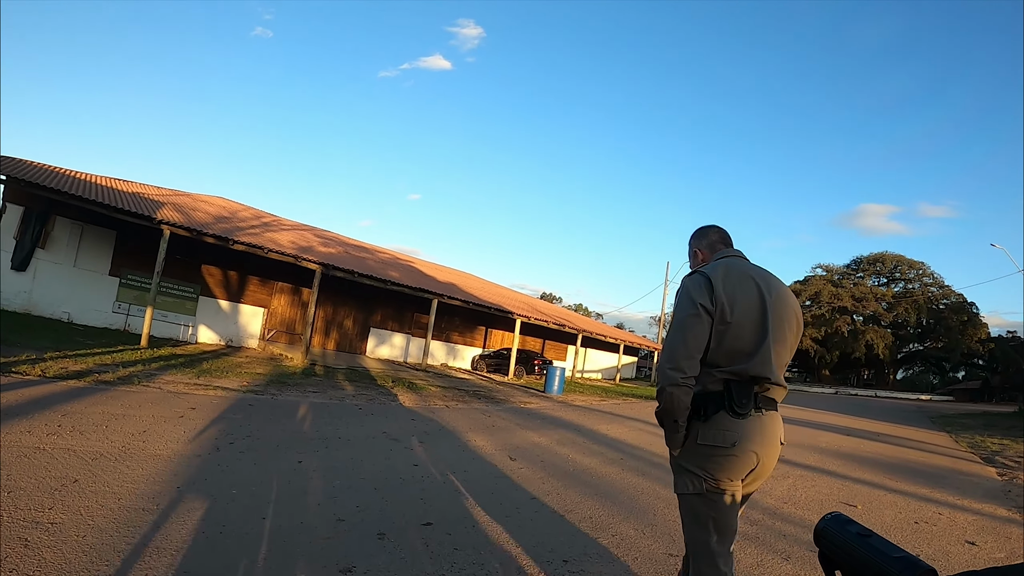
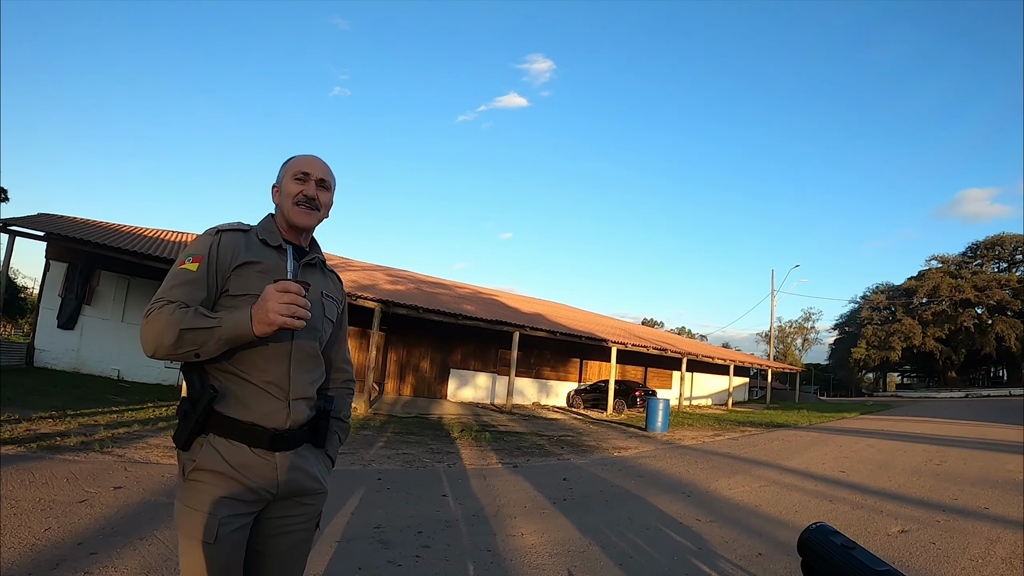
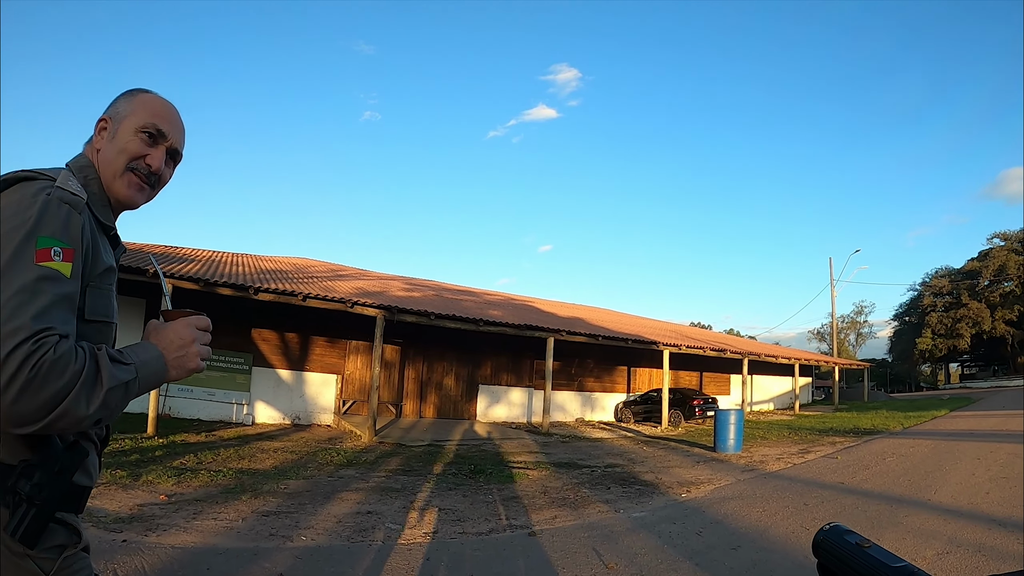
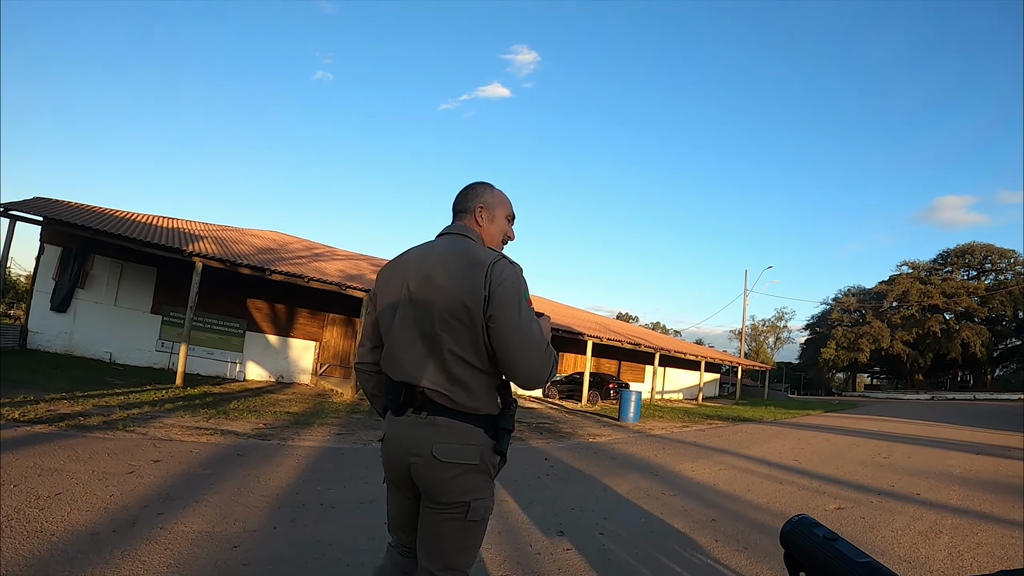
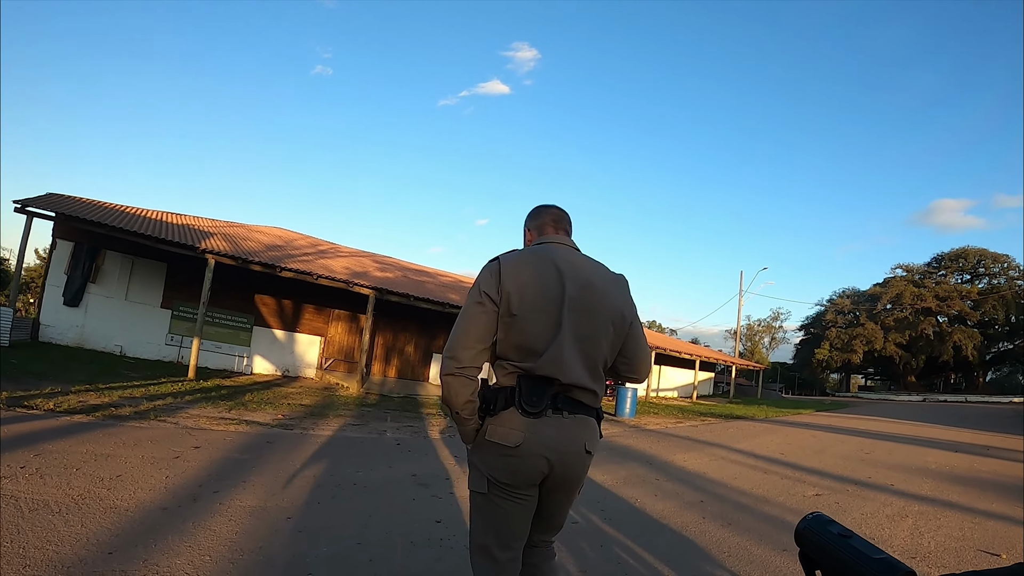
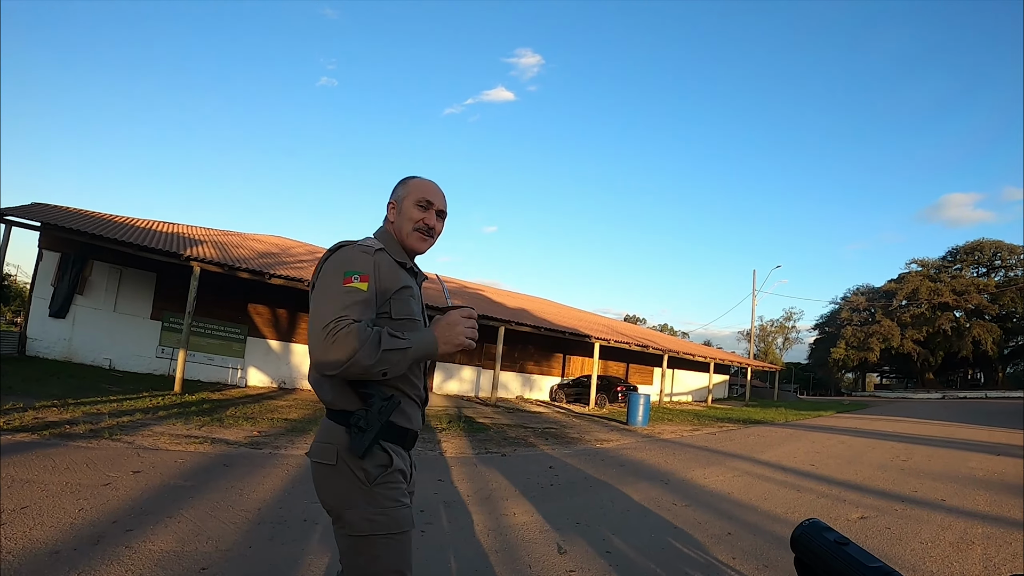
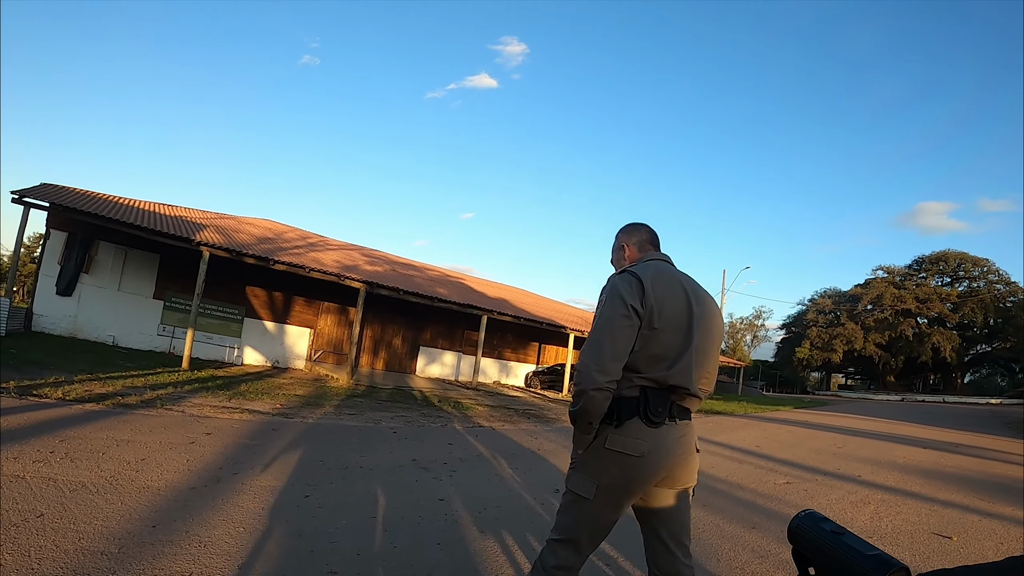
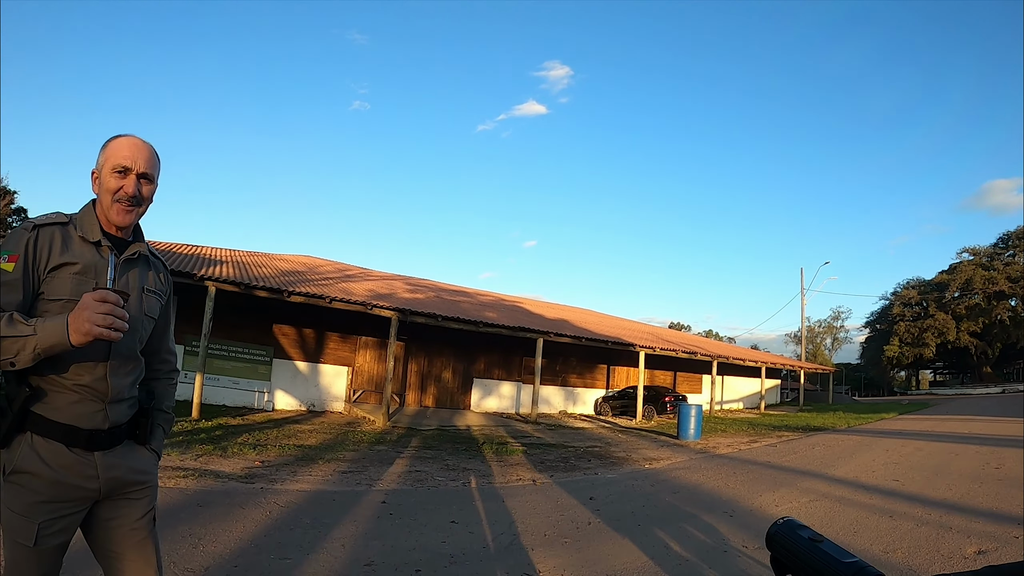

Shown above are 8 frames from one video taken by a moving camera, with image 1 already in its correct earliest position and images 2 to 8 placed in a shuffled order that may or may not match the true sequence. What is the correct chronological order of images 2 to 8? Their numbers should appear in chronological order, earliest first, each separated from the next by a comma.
7, 5, 4, 6, 2, 8, 3
